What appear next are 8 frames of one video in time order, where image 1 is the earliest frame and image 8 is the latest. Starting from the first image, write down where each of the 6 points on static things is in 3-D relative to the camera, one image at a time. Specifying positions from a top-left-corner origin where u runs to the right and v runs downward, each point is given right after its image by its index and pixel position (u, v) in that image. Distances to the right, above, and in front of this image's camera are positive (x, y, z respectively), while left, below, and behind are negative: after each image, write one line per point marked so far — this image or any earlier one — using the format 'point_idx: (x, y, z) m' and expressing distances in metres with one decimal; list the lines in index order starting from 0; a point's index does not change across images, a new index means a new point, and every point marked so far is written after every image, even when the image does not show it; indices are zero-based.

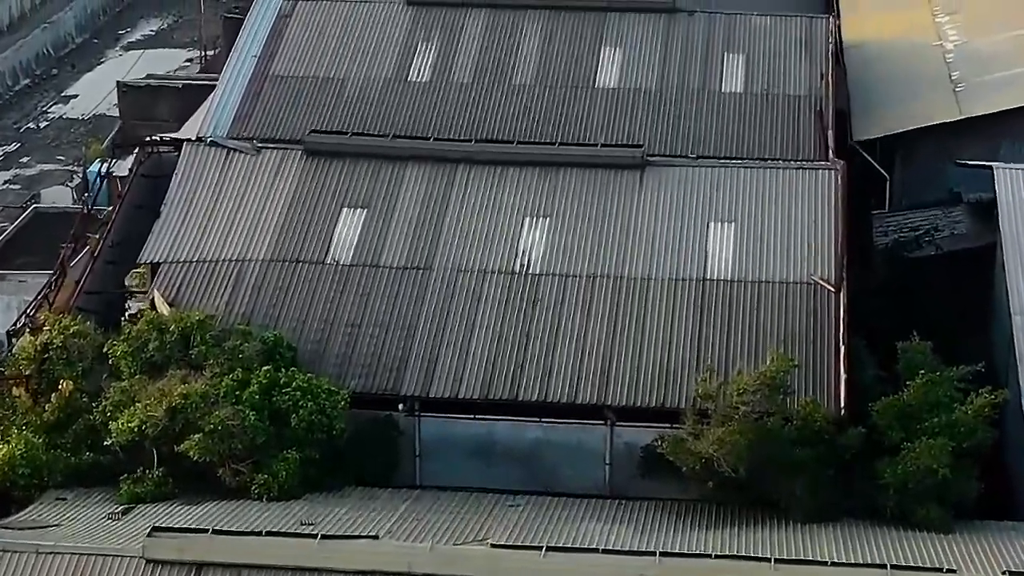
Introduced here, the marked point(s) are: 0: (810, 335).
0: (+2.8, -0.5, +19.8) m
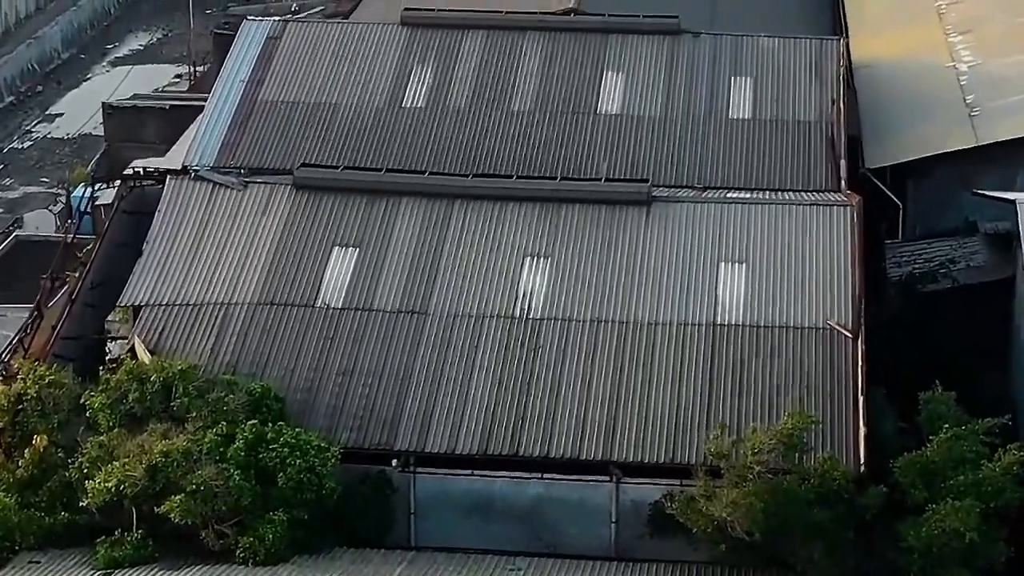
0: (+2.8, -0.9, +18.8) m
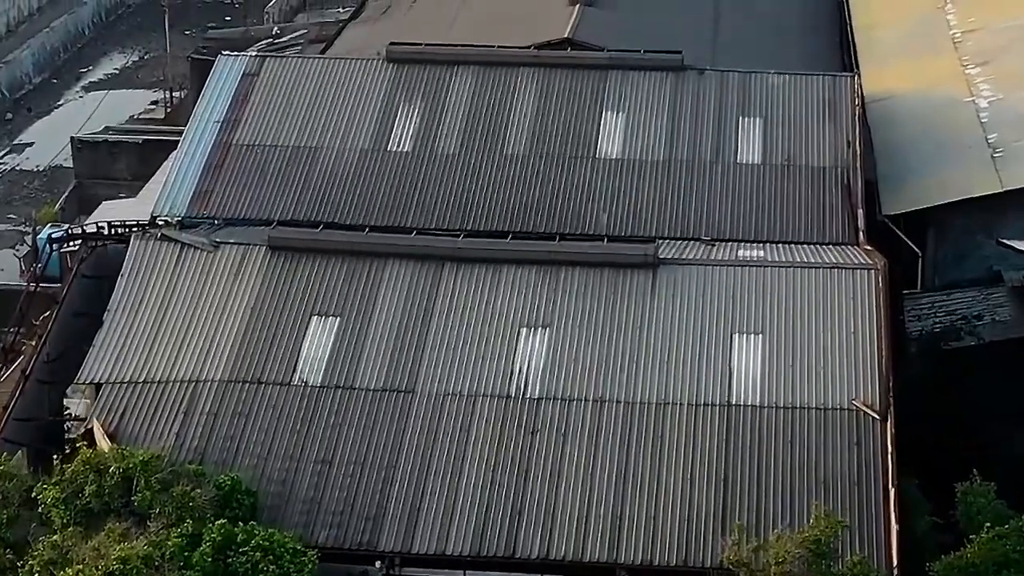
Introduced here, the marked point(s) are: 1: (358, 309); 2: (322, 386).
0: (+2.8, -1.6, +17.1) m
1: (-1.4, -0.2, +19.3) m
2: (-1.7, -0.9, +18.3) m
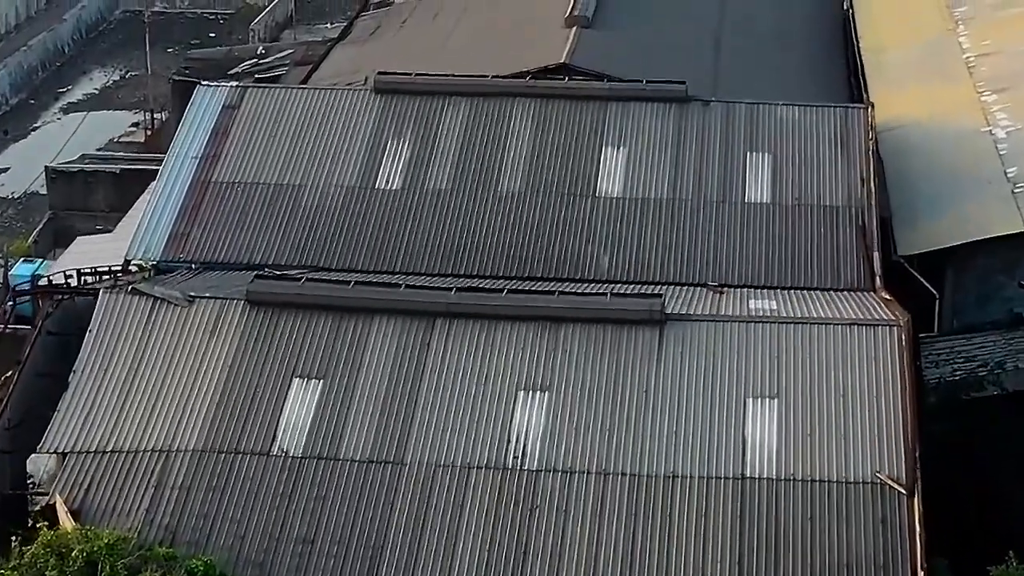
0: (+2.8, -2.1, +15.7) m
1: (-1.5, -0.7, +18.0) m
2: (-1.7, -1.4, +17.0) m
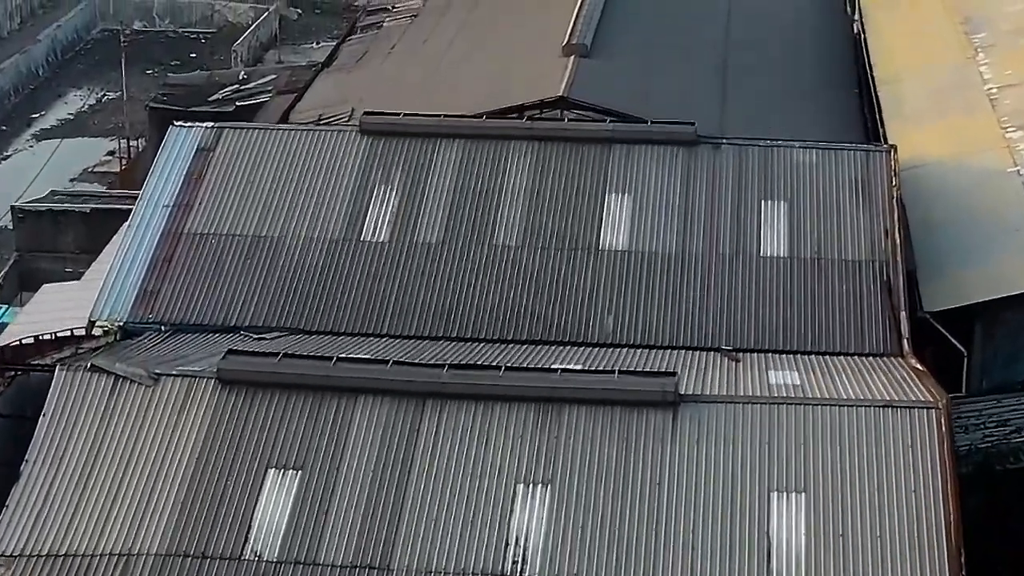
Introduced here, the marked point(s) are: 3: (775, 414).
0: (+2.8, -2.7, +14.0) m
1: (-1.5, -1.3, +16.2) m
2: (-1.7, -2.0, +15.2) m
3: (+2.1, -1.0, +16.6) m
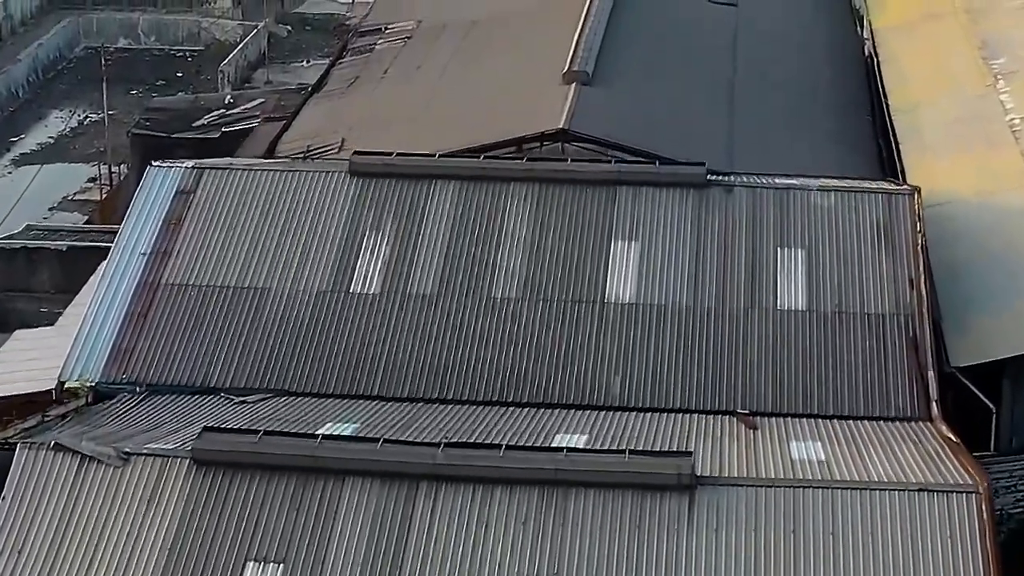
0: (+2.8, -3.2, +12.6) m
1: (-1.5, -1.9, +14.8) m
2: (-1.7, -2.5, +13.8) m
3: (+2.1, -1.5, +15.2) m
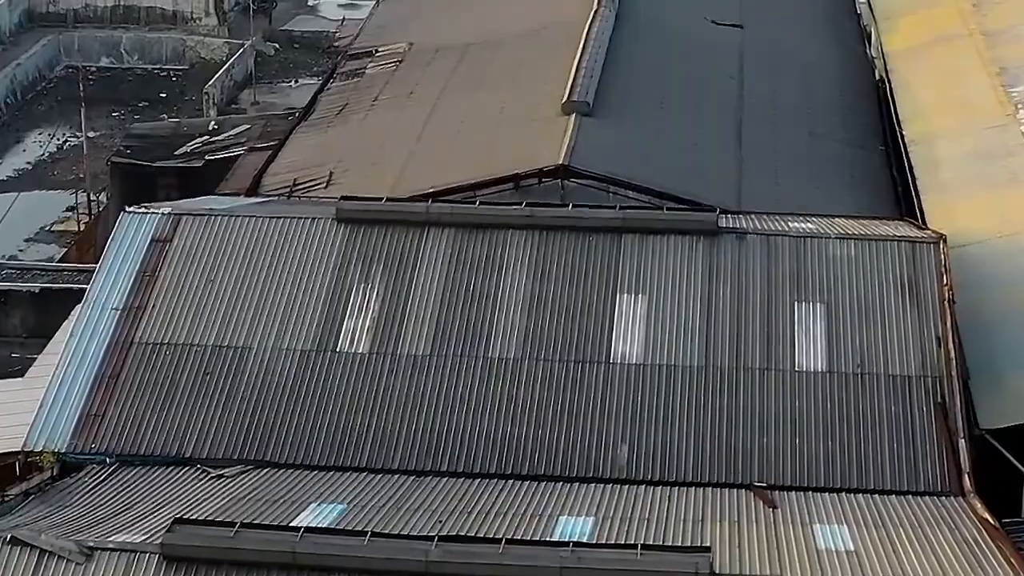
0: (+2.8, -3.8, +11.3) m
1: (-1.4, -2.4, +13.5) m
2: (-1.7, -3.1, +12.5) m
3: (+2.1, -2.1, +13.8) m
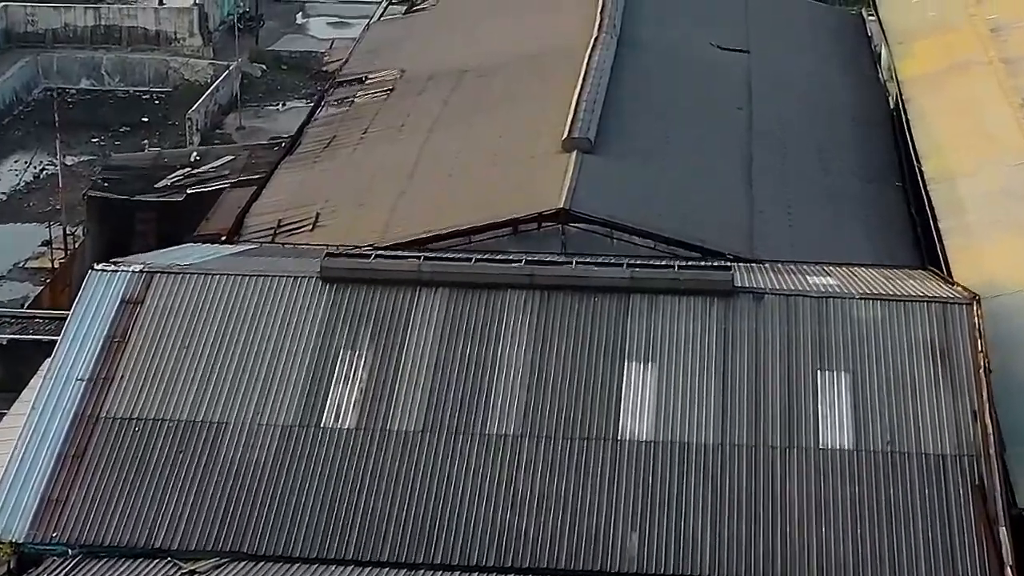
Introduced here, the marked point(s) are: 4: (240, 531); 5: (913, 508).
0: (+2.8, -4.3, +9.8) m
1: (-1.4, -3.0, +12.0) m
2: (-1.7, -3.7, +10.9) m
3: (+2.1, -2.7, +12.3) m
4: (-2.1, -1.9, +16.4) m
5: (+3.2, -1.8, +16.5) m
